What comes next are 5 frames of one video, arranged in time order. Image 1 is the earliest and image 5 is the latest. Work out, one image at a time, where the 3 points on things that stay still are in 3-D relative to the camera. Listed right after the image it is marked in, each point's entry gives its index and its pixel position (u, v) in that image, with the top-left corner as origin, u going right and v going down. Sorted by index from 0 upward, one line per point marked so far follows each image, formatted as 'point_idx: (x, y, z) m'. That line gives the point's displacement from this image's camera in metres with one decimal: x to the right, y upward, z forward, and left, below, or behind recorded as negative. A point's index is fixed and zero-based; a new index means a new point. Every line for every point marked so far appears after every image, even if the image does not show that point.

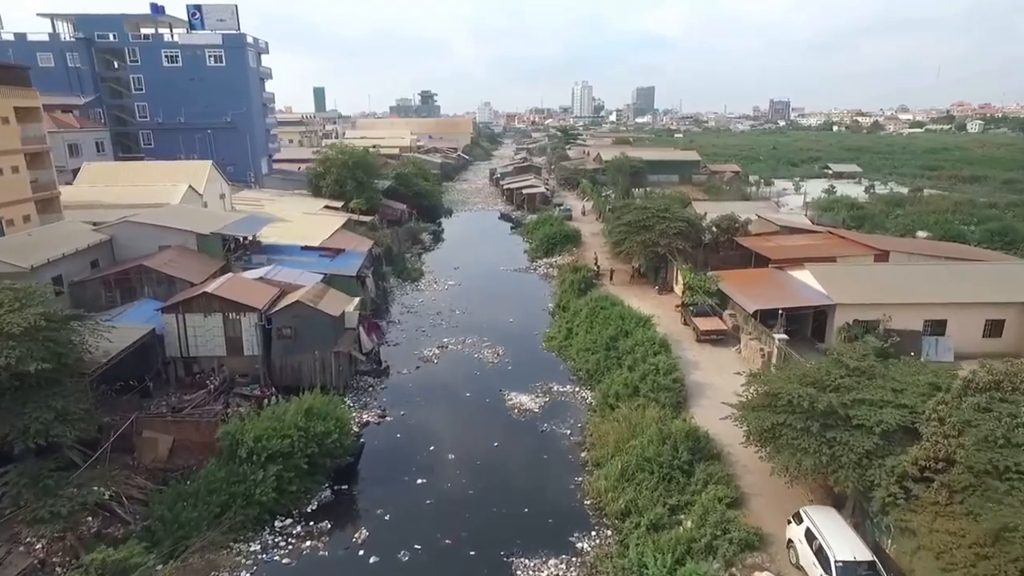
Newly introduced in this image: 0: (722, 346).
0: (+7.9, -2.2, +18.9) m
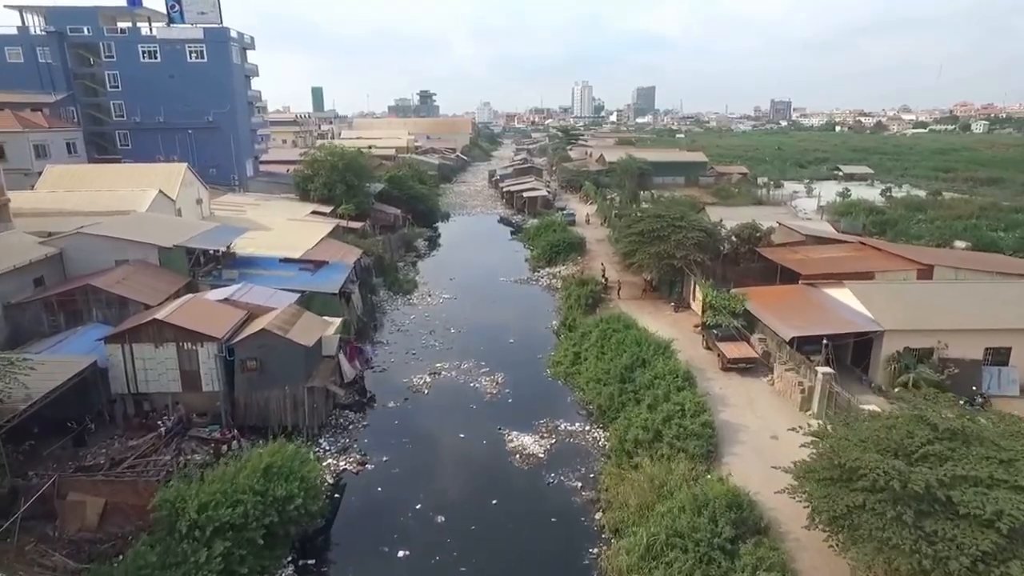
0: (+7.9, -2.9, +16.7) m
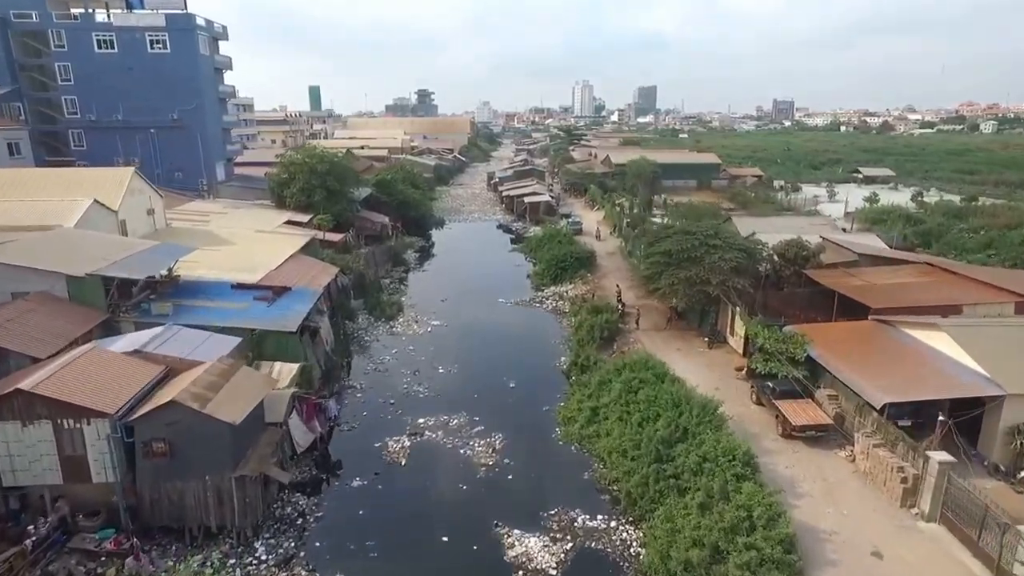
0: (+8.0, -4.1, +12.9) m
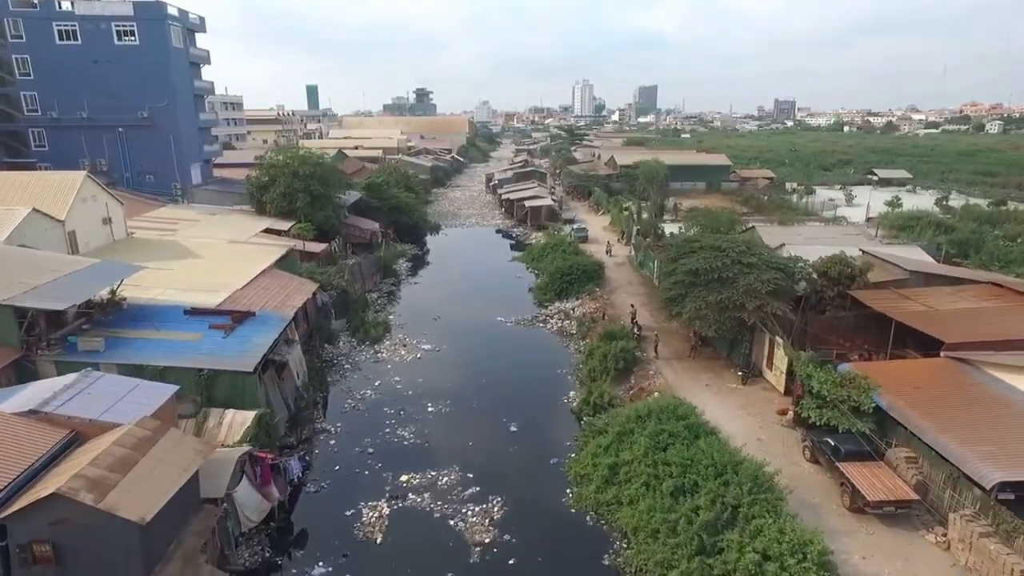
0: (+8.0, -4.9, +10.2) m
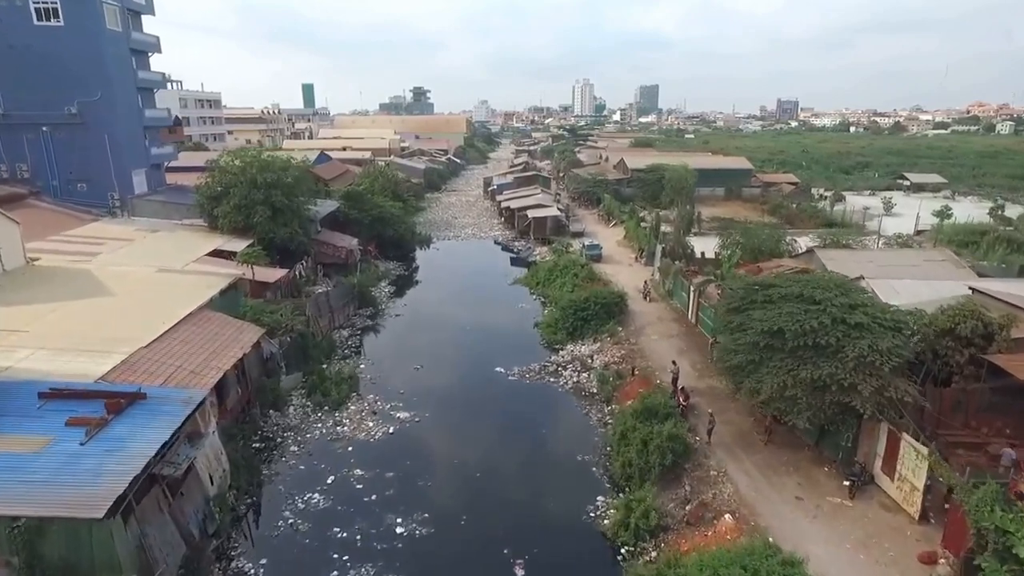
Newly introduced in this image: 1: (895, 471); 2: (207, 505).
0: (+8.1, -6.4, +5.4) m
1: (+8.1, -3.9, +10.6) m
2: (-6.6, -4.7, +10.9) m
